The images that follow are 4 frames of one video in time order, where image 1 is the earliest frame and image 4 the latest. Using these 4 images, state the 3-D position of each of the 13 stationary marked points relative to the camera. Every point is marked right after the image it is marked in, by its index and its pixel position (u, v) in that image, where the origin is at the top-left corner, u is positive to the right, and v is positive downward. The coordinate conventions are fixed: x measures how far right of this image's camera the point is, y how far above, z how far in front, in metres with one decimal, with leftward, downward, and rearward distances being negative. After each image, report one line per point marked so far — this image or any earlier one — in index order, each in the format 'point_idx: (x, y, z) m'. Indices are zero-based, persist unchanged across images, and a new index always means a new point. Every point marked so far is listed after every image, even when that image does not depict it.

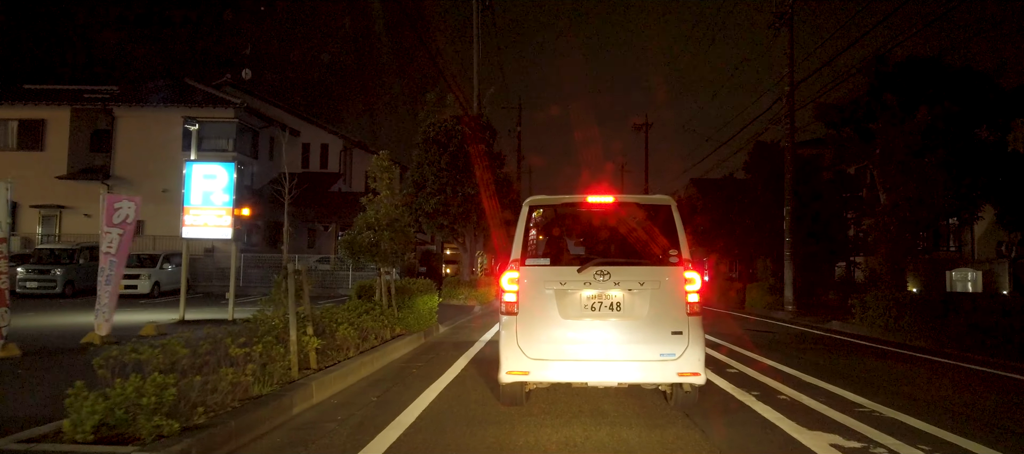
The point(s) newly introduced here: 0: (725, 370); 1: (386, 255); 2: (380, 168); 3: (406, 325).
0: (+2.9, -2.0, +9.5) m
1: (-2.1, -0.5, +11.9) m
2: (-2.3, +1.0, +12.2) m
3: (-1.8, -1.7, +12.1) m
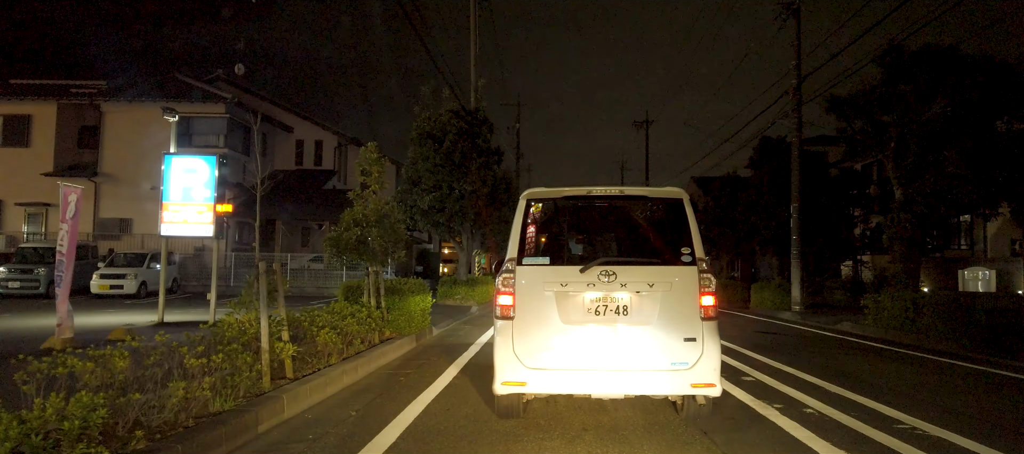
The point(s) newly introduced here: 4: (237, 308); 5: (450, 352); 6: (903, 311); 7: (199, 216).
0: (+2.9, -1.9, +8.8) m
1: (-2.2, -0.4, +11.2) m
2: (-2.3, +1.1, +11.4) m
3: (-1.9, -1.6, +11.4) m
4: (-2.7, -0.8, +7.0) m
5: (-1.0, -2.0, +11.3) m
6: (+8.7, -1.9, +15.8) m
7: (-5.8, +0.2, +13.0) m
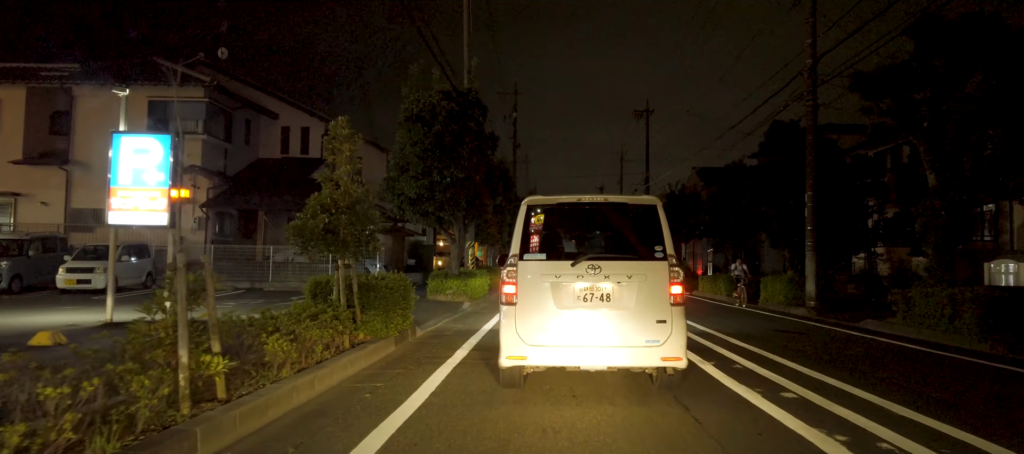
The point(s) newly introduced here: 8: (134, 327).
0: (+2.8, -1.8, +7.4) m
1: (-2.3, -0.2, +9.7) m
2: (-2.4, +1.3, +9.9) m
3: (-2.0, -1.5, +9.9) m
4: (-2.8, -0.7, +5.5) m
5: (-1.1, -1.8, +9.8) m
6: (+8.6, -1.6, +14.4) m
7: (-5.9, +0.4, +11.5) m
8: (-2.9, -0.8, +5.3) m
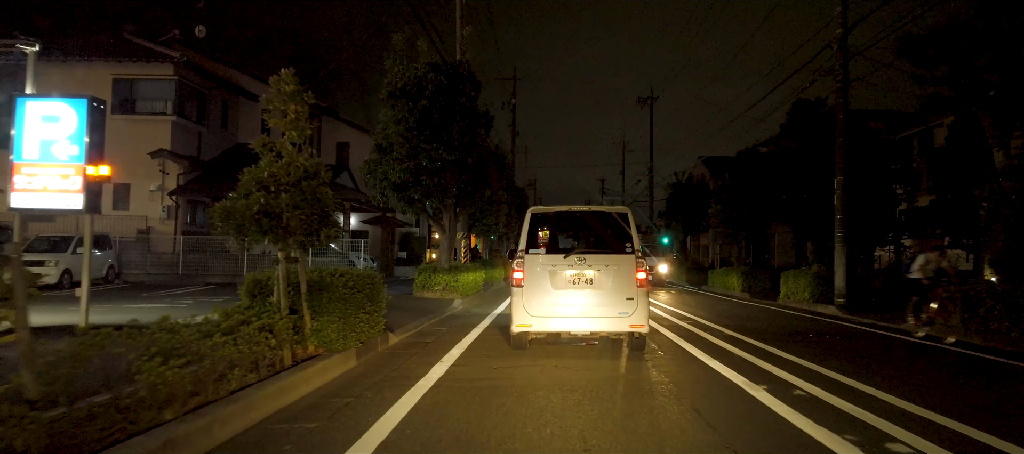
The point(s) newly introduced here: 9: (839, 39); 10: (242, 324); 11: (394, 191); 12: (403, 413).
0: (+2.7, -1.6, +5.3) m
1: (-2.4, -0.1, +7.6) m
2: (-2.5, +1.5, +7.8) m
3: (-2.1, -1.3, +7.8) m
4: (-2.9, -0.5, +3.4) m
5: (-1.2, -1.6, +7.8) m
6: (+8.5, -1.4, +12.3) m
7: (-6.0, +0.6, +9.4) m
8: (-3.0, -0.6, +3.2) m
9: (+9.0, +5.2, +19.2) m
10: (-2.4, -0.9, +6.0) m
11: (-3.1, +0.9, +18.6) m
12: (-0.9, -1.6, +5.7) m
